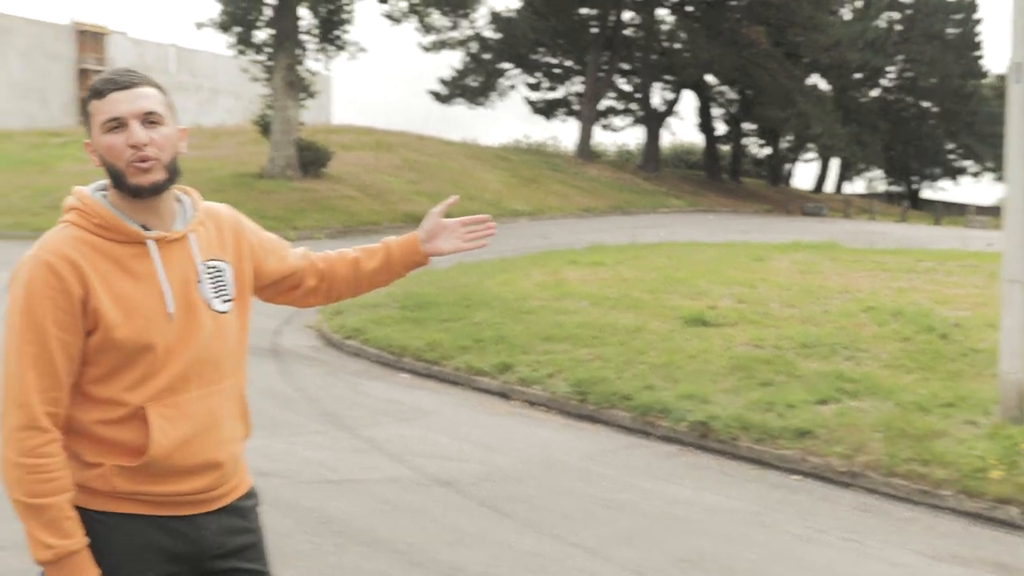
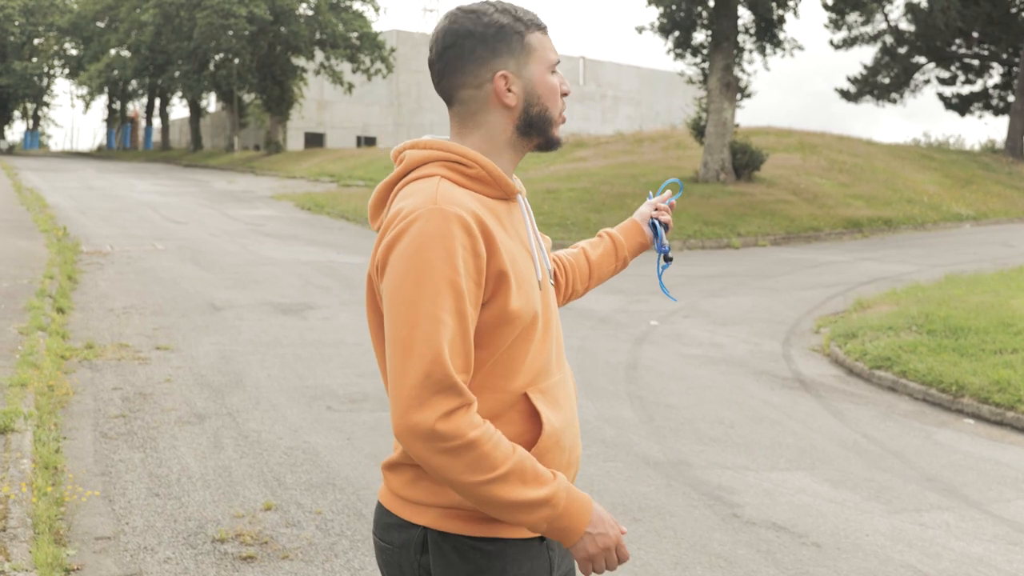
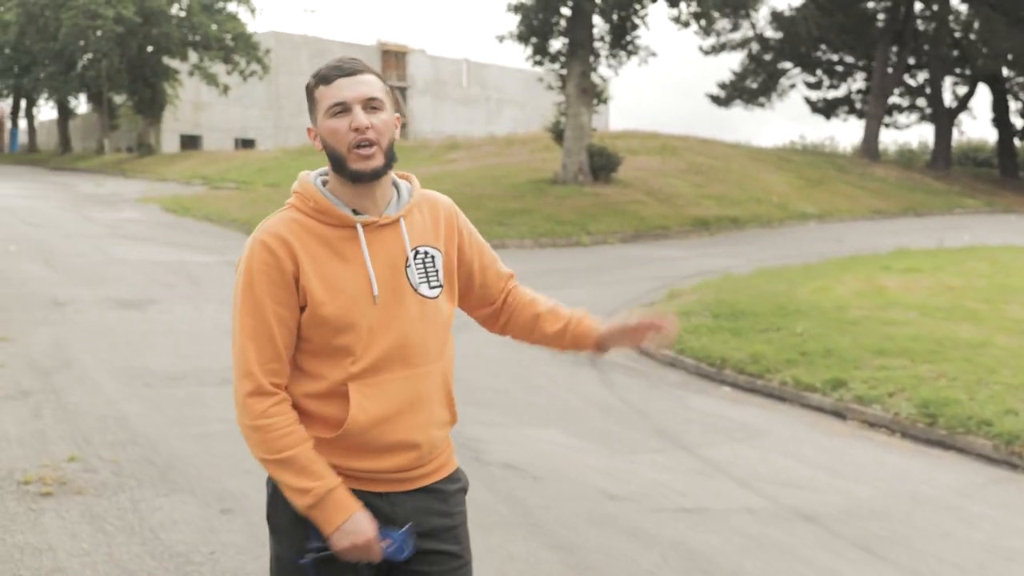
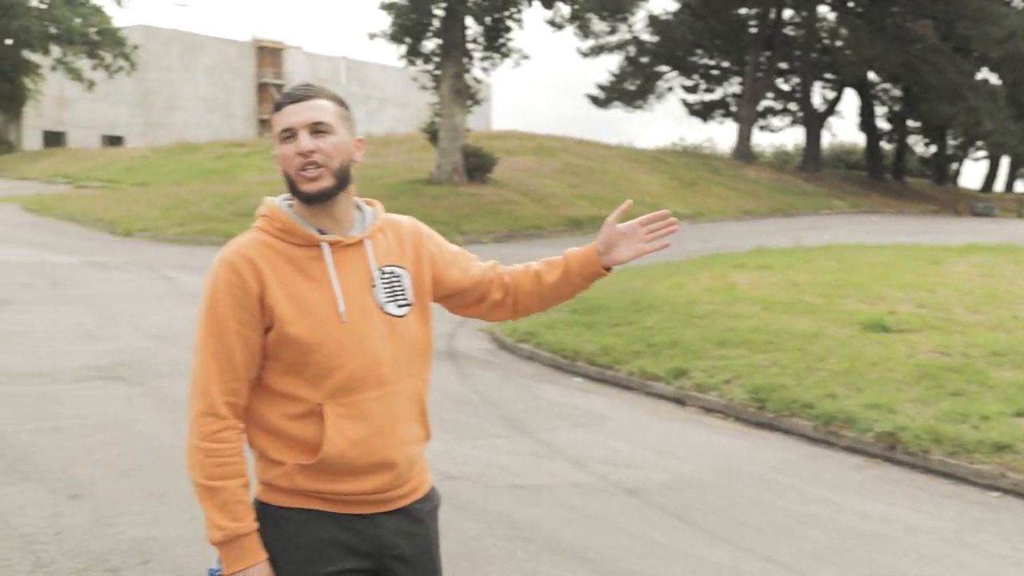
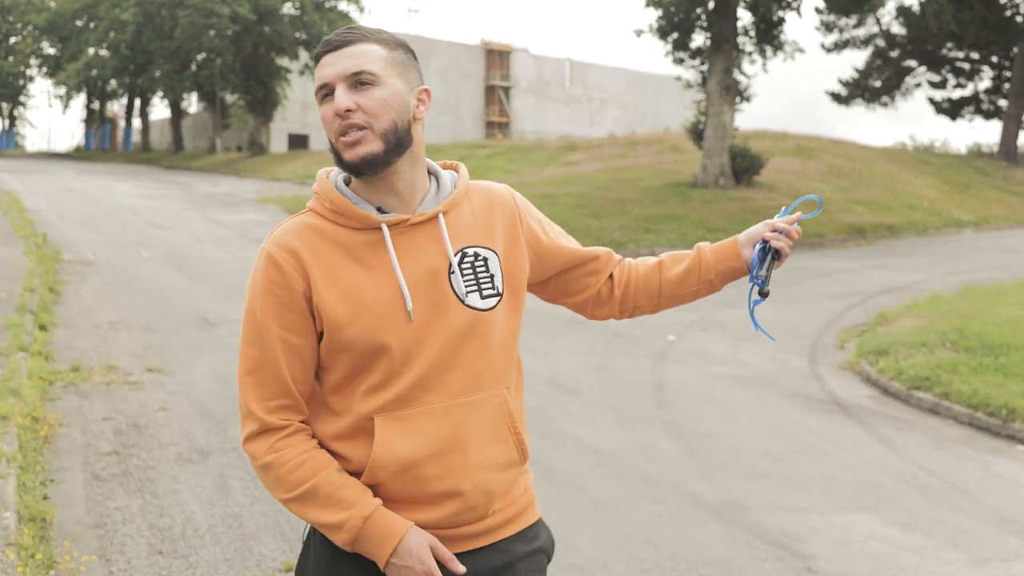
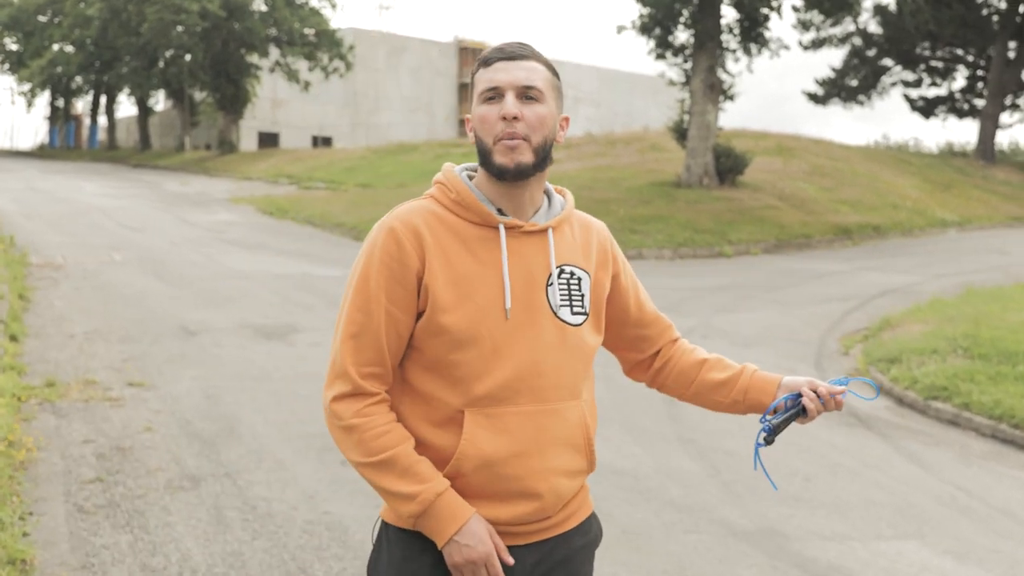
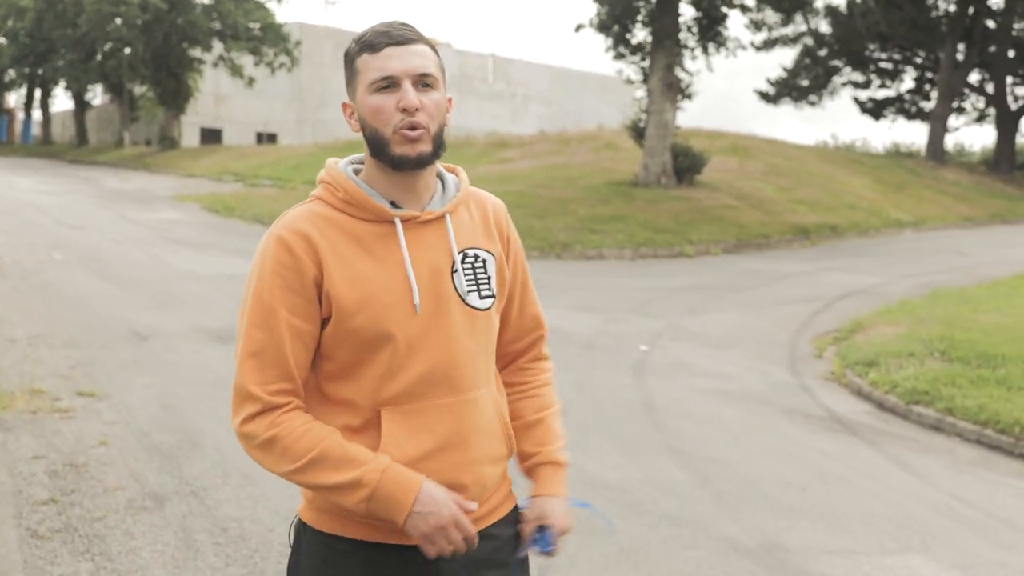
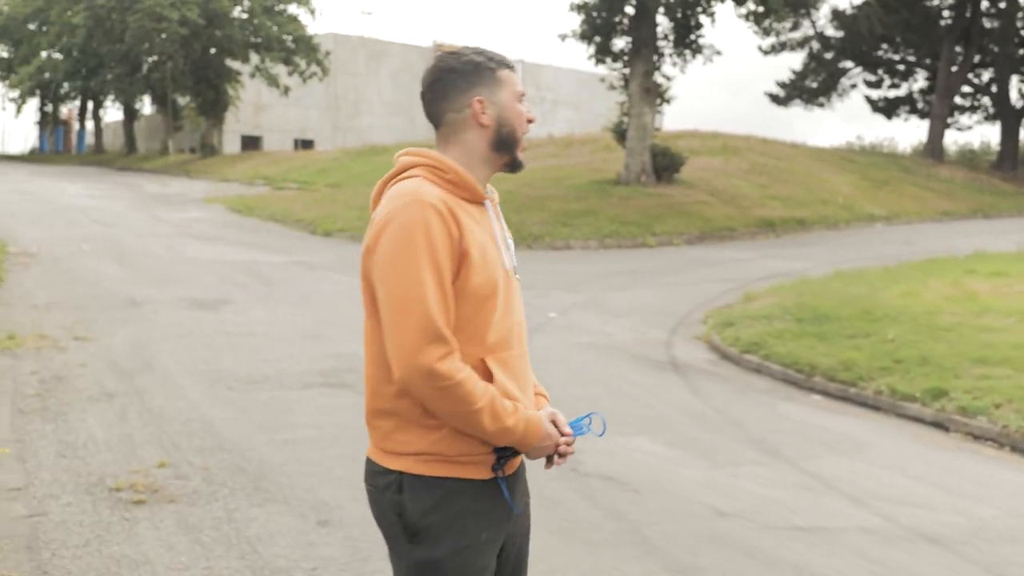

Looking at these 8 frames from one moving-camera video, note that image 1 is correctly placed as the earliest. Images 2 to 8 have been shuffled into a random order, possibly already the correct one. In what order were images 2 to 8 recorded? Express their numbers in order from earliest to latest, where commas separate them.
4, 3, 8, 2, 5, 6, 7
